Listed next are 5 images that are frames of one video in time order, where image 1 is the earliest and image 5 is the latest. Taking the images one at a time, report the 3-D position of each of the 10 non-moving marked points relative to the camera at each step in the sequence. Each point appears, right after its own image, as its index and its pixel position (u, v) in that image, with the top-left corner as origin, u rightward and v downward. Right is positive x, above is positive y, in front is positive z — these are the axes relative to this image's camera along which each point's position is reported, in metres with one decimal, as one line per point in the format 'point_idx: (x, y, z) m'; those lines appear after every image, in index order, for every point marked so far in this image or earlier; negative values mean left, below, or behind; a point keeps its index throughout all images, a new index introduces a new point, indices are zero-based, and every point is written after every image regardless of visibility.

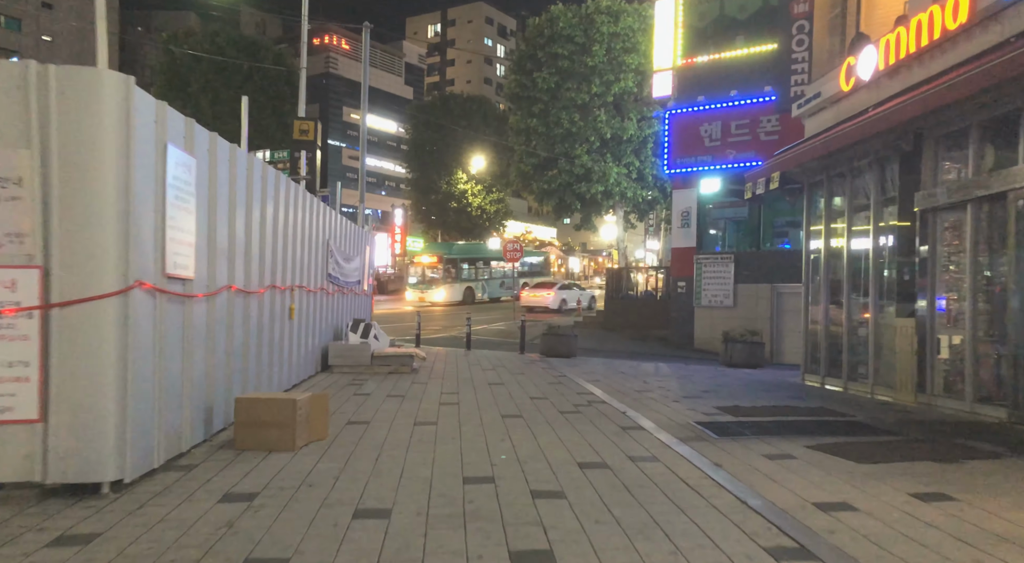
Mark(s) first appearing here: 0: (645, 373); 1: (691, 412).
0: (+2.4, -1.7, +12.8) m
1: (+2.0, -1.4, +7.8) m
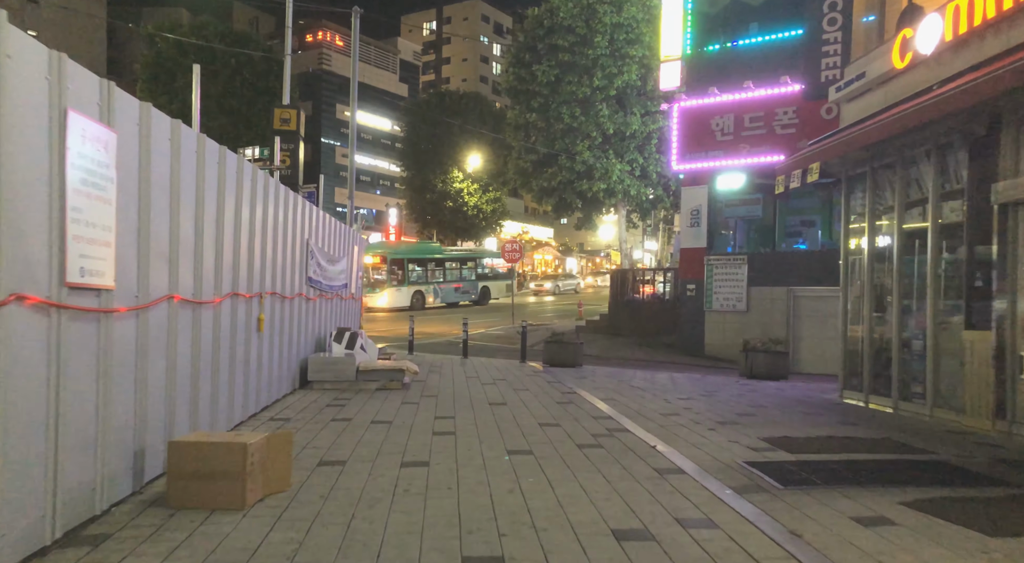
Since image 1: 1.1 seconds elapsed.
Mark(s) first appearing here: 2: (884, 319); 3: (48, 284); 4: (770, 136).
0: (+2.4, -1.7, +11.5) m
1: (+2.1, -1.5, +6.5) m
2: (+5.1, -0.5, +9.8) m
3: (-2.6, 0.0, +3.9) m
4: (+6.8, +3.8, +18.8) m
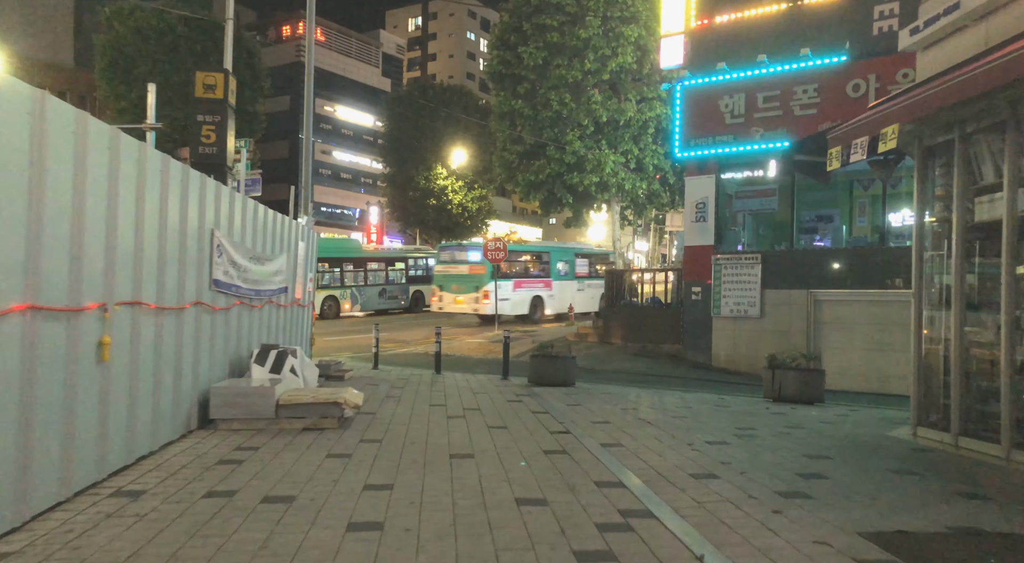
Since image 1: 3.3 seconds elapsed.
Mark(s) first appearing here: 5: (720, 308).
0: (+2.1, -1.8, +8.9) m
1: (+1.8, -1.6, +4.0) m
2: (+4.8, -0.6, +7.3) m
3: (-2.8, 0.0, +1.3) m
4: (+6.4, +3.8, +16.3) m
5: (+5.3, -0.7, +17.8) m
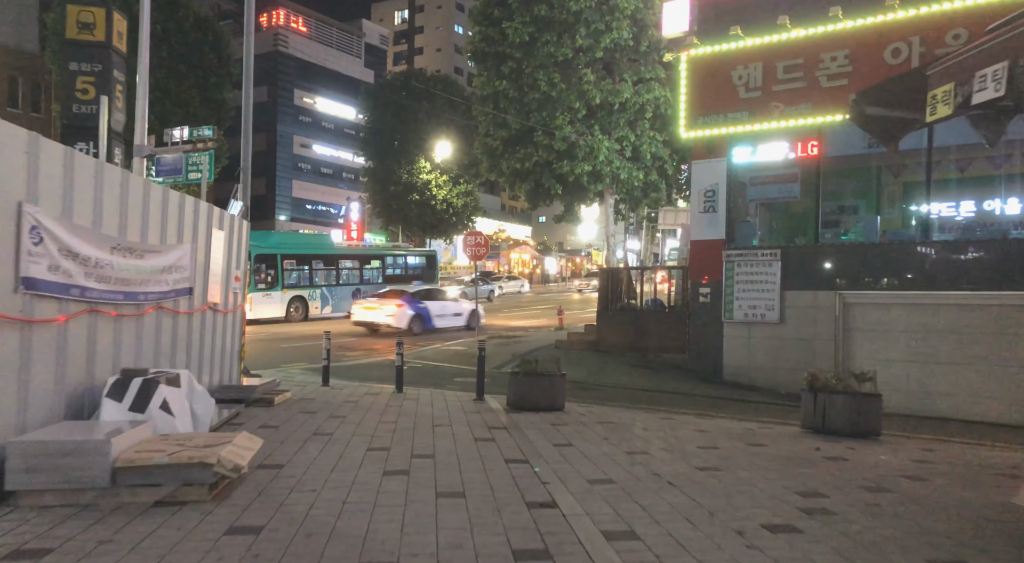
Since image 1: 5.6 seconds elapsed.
0: (+1.8, -1.8, +6.4) m
1: (+1.5, -1.6, +1.4) m
2: (+4.5, -0.6, +4.8) m
3: (-3.0, 0.0, -1.3) m
4: (+5.9, +3.8, +13.8) m
5: (+4.8, -0.7, +15.3) m
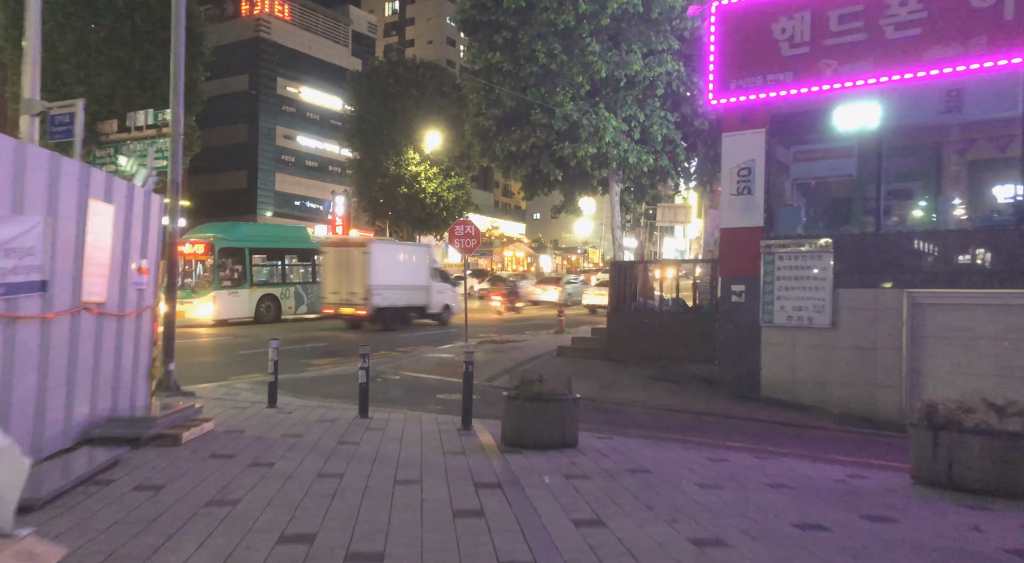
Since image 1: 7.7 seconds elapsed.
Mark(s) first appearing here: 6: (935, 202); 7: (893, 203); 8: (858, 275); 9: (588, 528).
0: (+1.8, -1.7, +3.6) m
1: (+1.6, -1.5, -1.3) m
2: (+4.6, -0.5, +2.0) m
3: (-2.9, 0.0, -4.1) m
4: (+5.9, +3.9, +11.1) m
5: (+4.7, -0.6, +12.6) m
6: (+7.2, +1.3, +12.0) m
7: (+6.9, +1.4, +12.1) m
8: (+5.9, +0.2, +11.9) m
9: (+0.6, -1.7, +5.0) m
